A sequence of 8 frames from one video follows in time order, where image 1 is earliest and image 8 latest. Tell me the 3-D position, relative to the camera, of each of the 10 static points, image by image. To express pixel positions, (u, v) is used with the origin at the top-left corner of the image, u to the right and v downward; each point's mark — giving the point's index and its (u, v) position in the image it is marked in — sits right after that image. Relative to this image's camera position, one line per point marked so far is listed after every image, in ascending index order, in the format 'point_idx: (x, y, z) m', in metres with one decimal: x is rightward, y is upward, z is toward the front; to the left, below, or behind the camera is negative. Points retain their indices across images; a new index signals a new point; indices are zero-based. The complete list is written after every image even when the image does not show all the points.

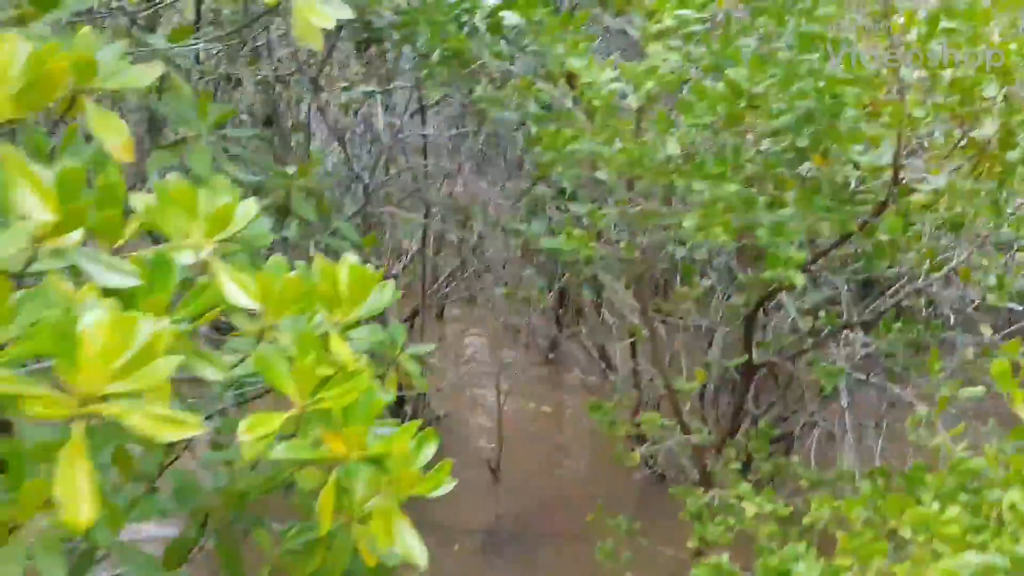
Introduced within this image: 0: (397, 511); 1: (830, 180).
0: (-0.1, -0.3, +1.2) m
1: (+0.6, +0.2, +1.8) m
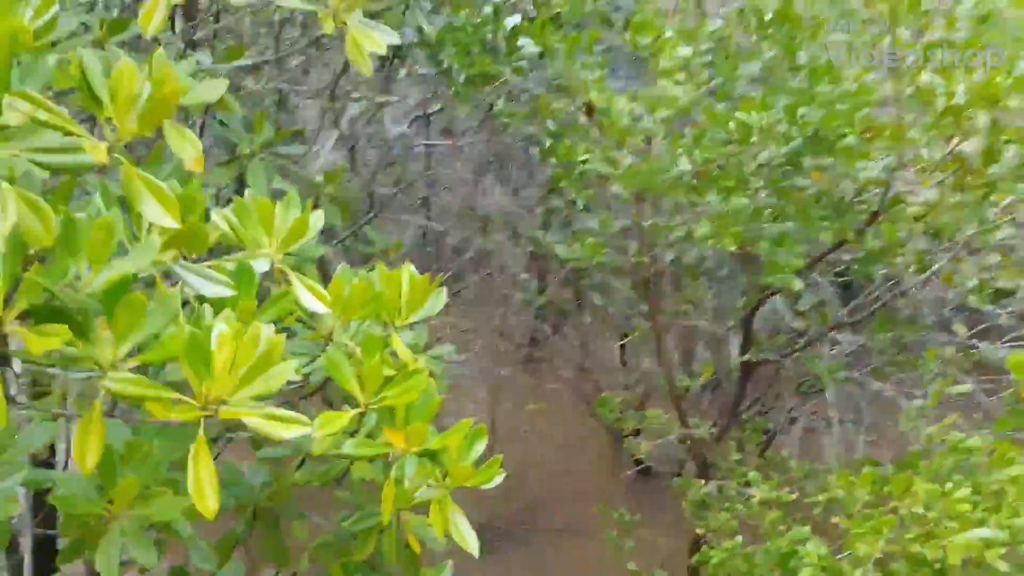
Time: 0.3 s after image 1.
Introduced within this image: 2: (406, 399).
0: (-0.1, -0.3, +1.3) m
1: (+0.6, +0.2, +1.9) m
2: (-0.1, -0.1, +1.2) m
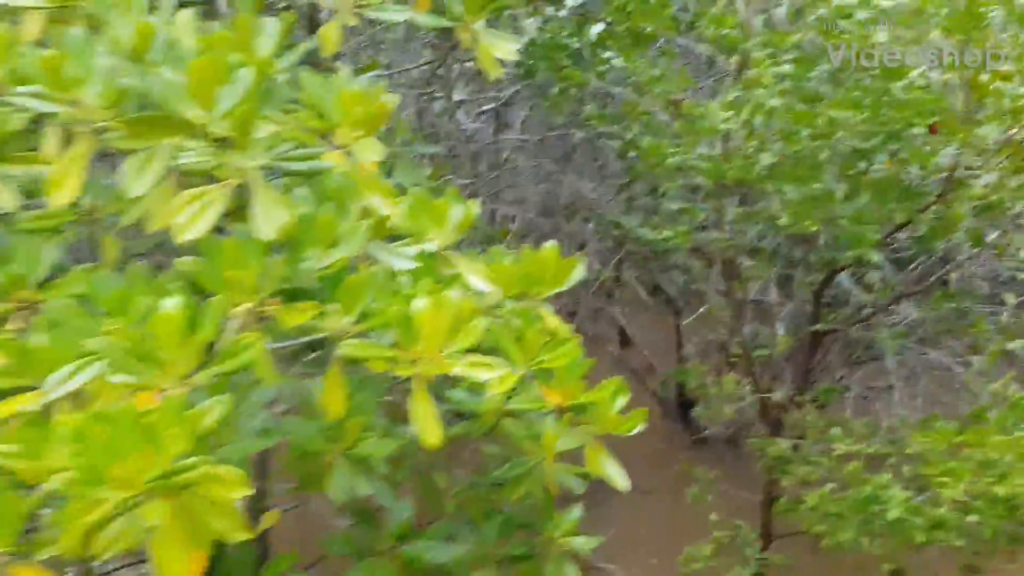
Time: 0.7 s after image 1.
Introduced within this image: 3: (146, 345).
0: (+0.1, -0.3, +1.5) m
1: (+0.9, +0.2, +2.1) m
2: (+0.1, -0.1, +1.4) m
3: (-0.4, -0.1, +1.1) m
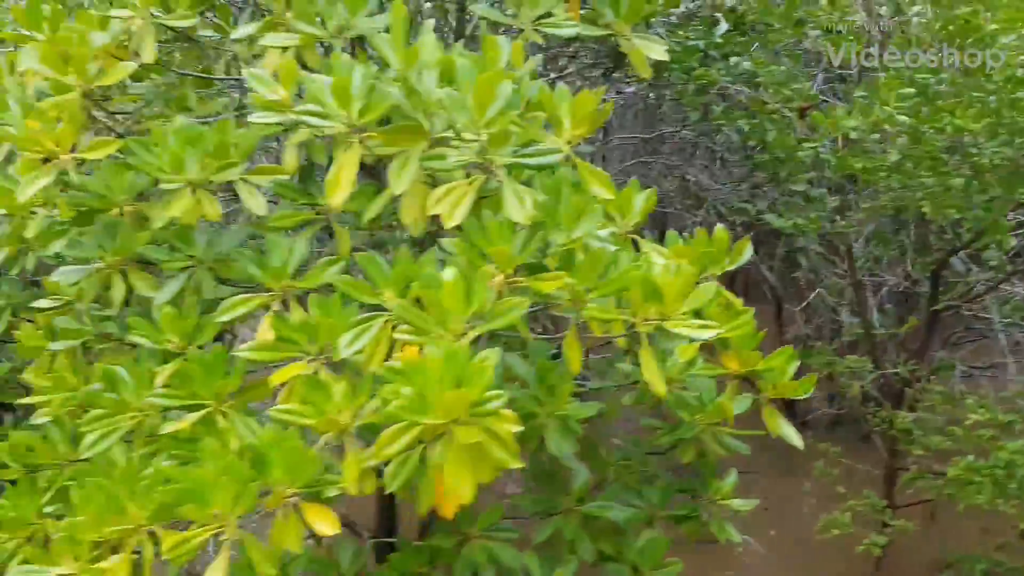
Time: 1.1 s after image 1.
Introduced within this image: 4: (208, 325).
0: (+0.5, -0.2, +1.7) m
1: (+1.2, +0.3, +2.3) m
2: (+0.4, -0.1, +1.6) m
3: (-0.1, 0.0, +1.3) m
4: (-0.5, -0.1, +1.5) m
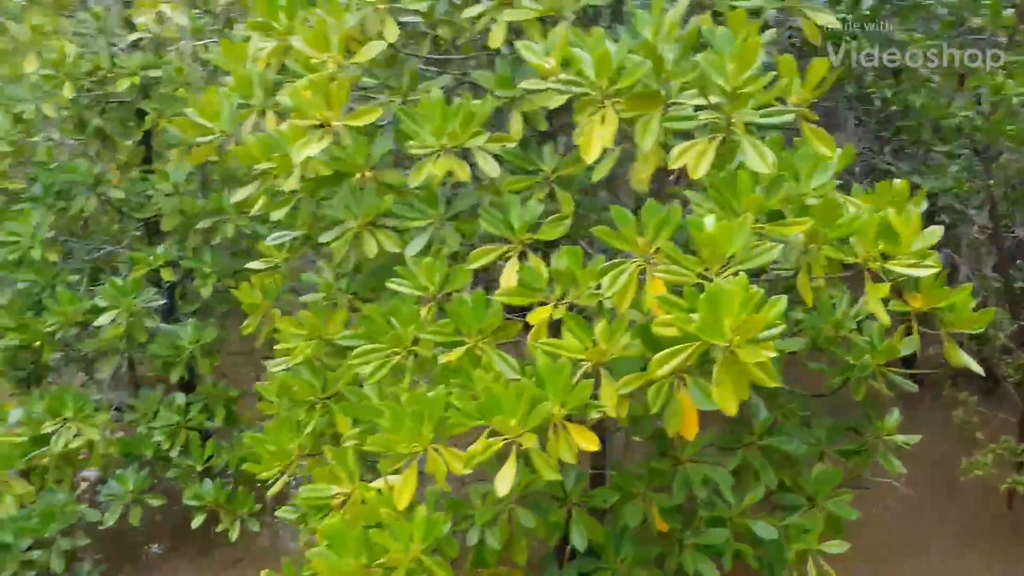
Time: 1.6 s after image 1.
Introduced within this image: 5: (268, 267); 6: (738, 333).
0: (+0.9, -0.1, +1.9) m
1: (+1.6, +0.4, +2.4) m
2: (+0.8, 0.0, +1.8) m
3: (+0.3, +0.1, +1.5) m
4: (-0.1, 0.0, +1.8) m
5: (-0.6, +0.1, +2.5) m
6: (+0.3, -0.1, +1.4) m
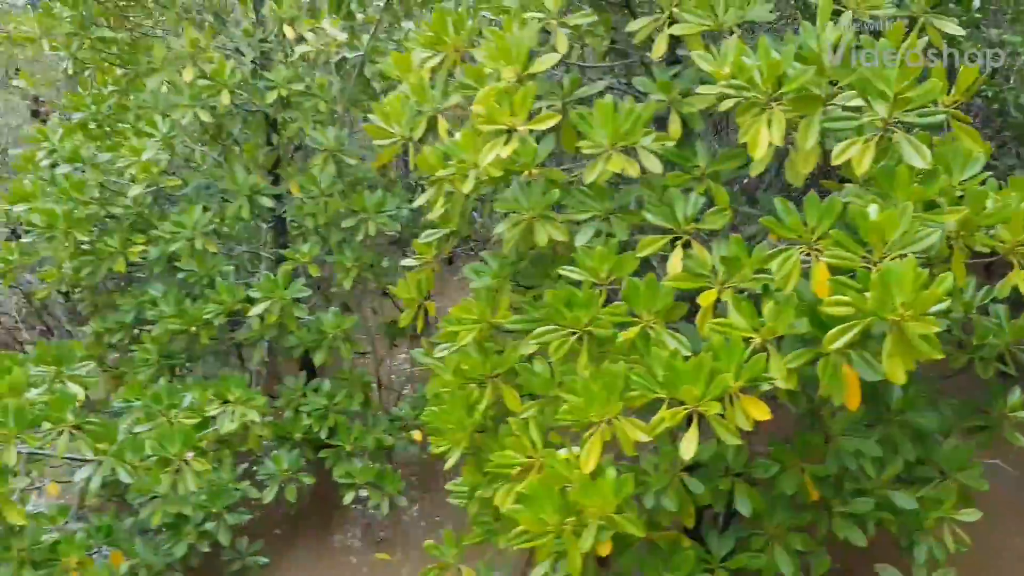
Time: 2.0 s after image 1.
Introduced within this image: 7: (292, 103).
0: (+1.2, -0.1, +2.0) m
1: (+2.0, +0.5, +2.5) m
2: (+1.2, +0.1, +2.0) m
3: (+0.6, +0.1, +1.6) m
4: (+0.2, +0.1, +1.9) m
5: (-0.3, +0.1, +2.7) m
6: (+0.6, 0.0, +1.6) m
7: (-0.7, +0.6, +3.1) m
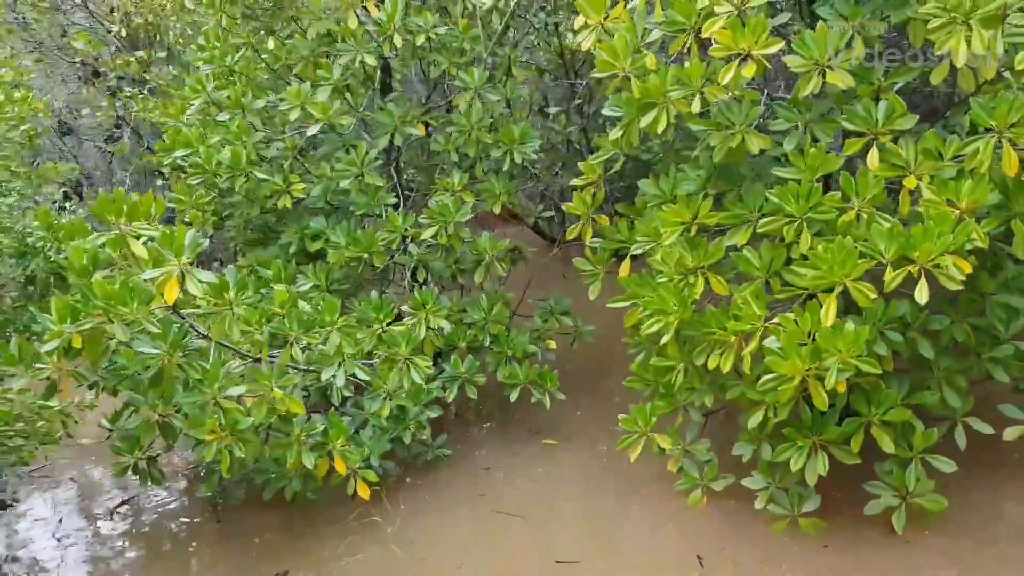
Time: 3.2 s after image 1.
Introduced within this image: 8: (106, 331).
0: (+1.8, +0.2, +2.6) m
1: (+2.5, +0.8, +3.1) m
2: (+1.7, +0.4, +2.5) m
3: (+1.2, +0.4, +2.1) m
4: (+0.8, +0.3, +2.4) m
5: (+0.3, +0.3, +3.1) m
6: (+1.3, +0.2, +2.1) m
7: (-0.3, +0.9, +3.5) m
8: (-0.9, -0.1, +2.3) m
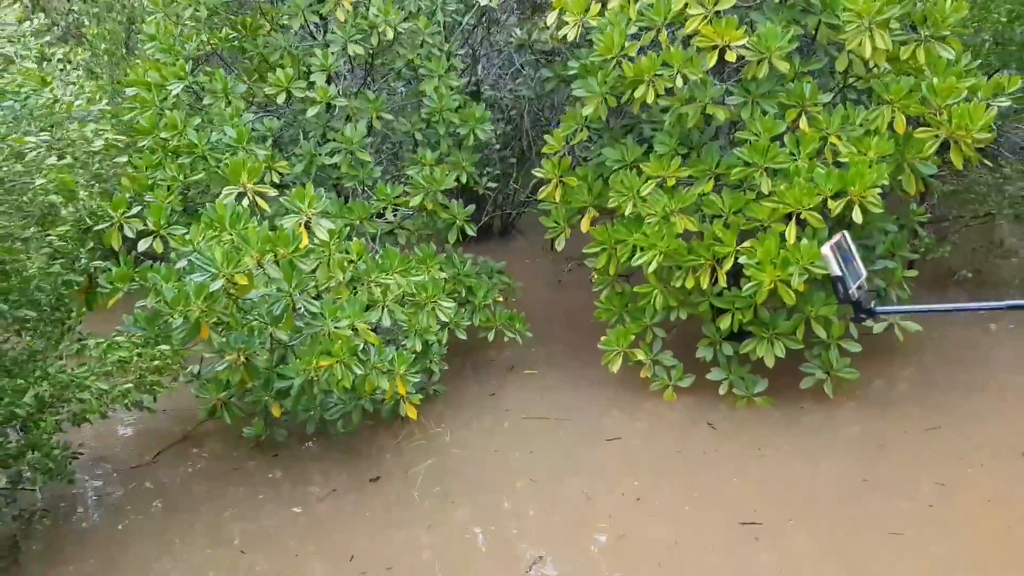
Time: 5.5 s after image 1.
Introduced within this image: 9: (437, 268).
0: (+1.8, +0.5, +3.7) m
1: (+2.3, +1.1, +4.4) m
2: (+1.8, +0.7, +3.6) m
3: (+1.4, +0.6, +3.1) m
4: (+0.9, +0.6, +3.3) m
5: (+0.2, +0.5, +3.8) m
6: (+1.5, +0.5, +3.1) m
7: (-0.5, +1.0, +4.0) m
8: (-0.7, +0.1, +2.7) m
9: (-0.3, +0.1, +3.7) m
